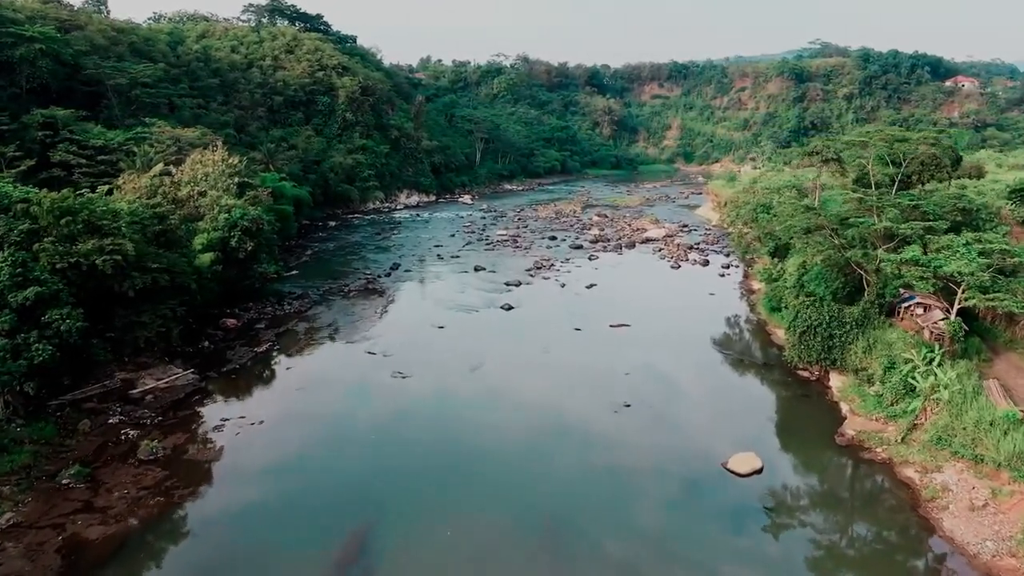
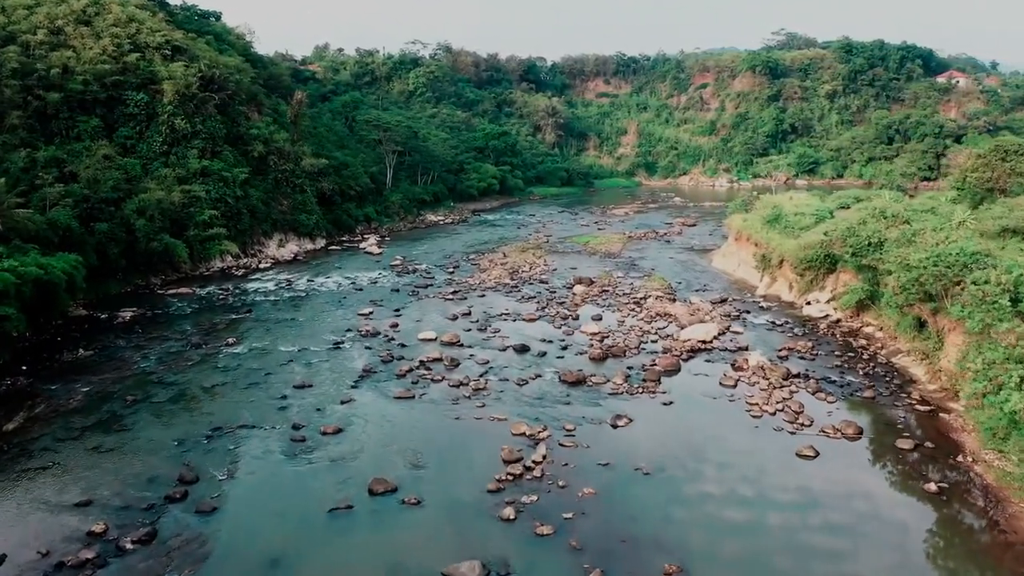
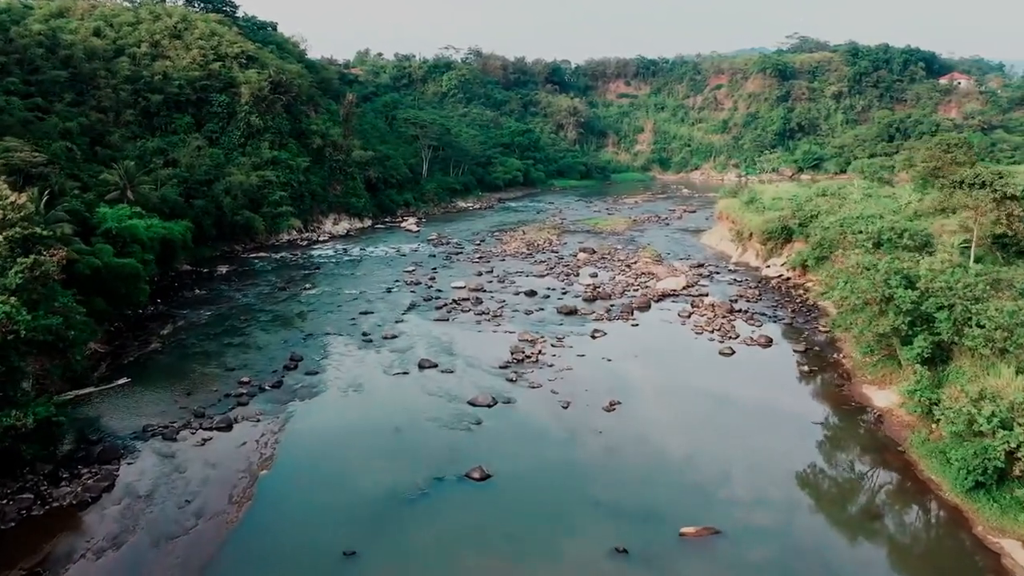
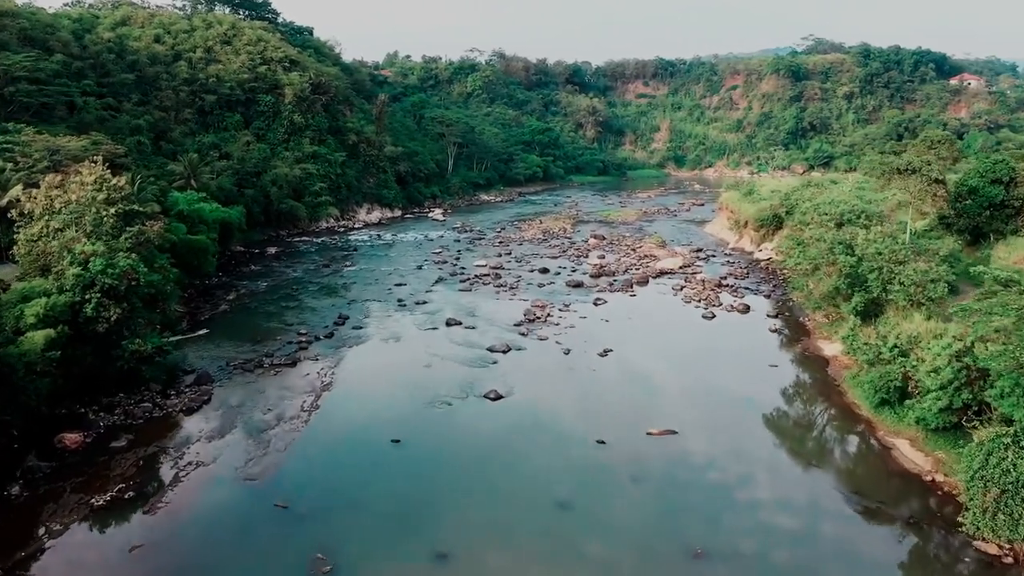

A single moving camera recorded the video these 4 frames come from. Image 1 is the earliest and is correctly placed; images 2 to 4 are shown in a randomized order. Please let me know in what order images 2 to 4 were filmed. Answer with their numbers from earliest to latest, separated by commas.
4, 3, 2
